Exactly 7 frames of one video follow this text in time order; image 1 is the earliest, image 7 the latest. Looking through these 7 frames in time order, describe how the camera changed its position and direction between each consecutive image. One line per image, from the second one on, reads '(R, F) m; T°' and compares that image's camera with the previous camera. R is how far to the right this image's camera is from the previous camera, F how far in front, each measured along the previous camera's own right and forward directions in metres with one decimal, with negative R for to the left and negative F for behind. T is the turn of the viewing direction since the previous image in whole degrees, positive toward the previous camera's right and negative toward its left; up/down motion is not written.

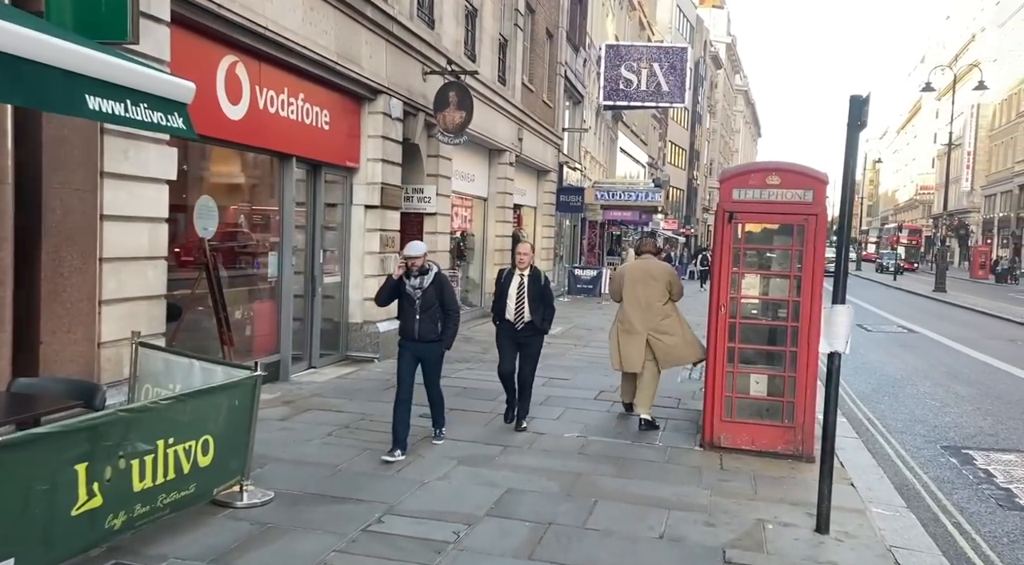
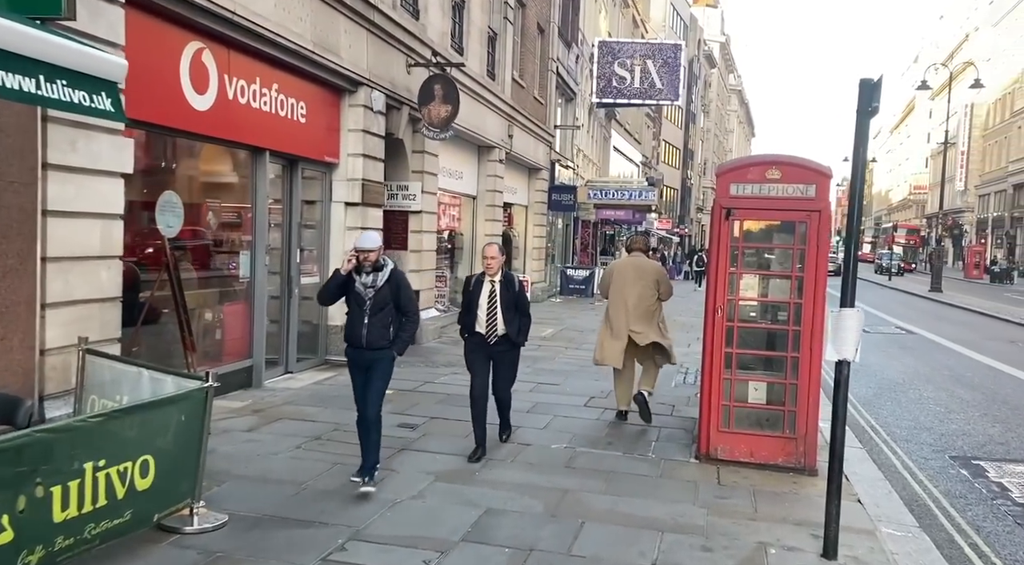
(+0.1, +0.5) m; 0°
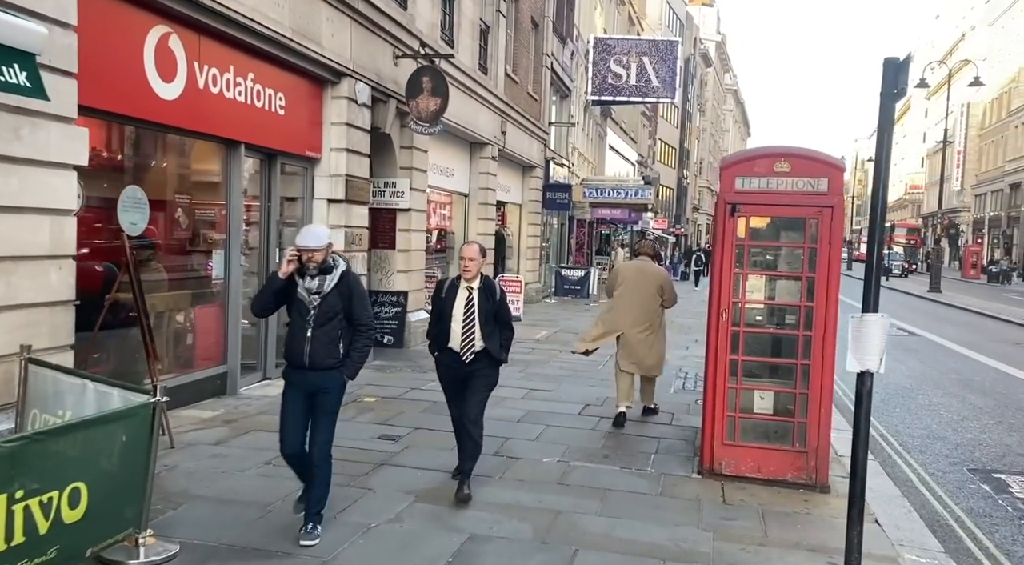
(+0.1, +0.5) m; 0°
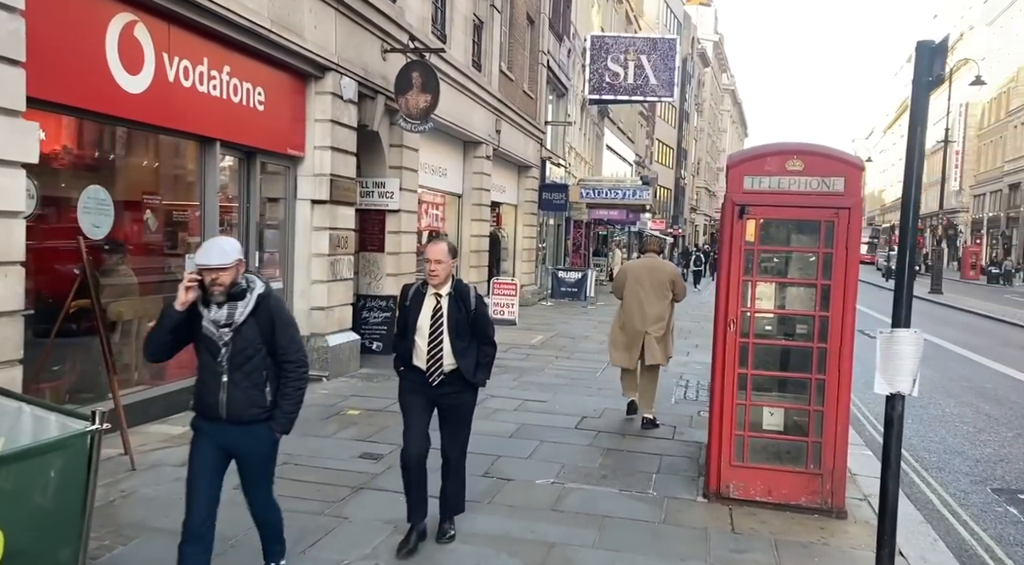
(0.0, +0.5) m; 0°
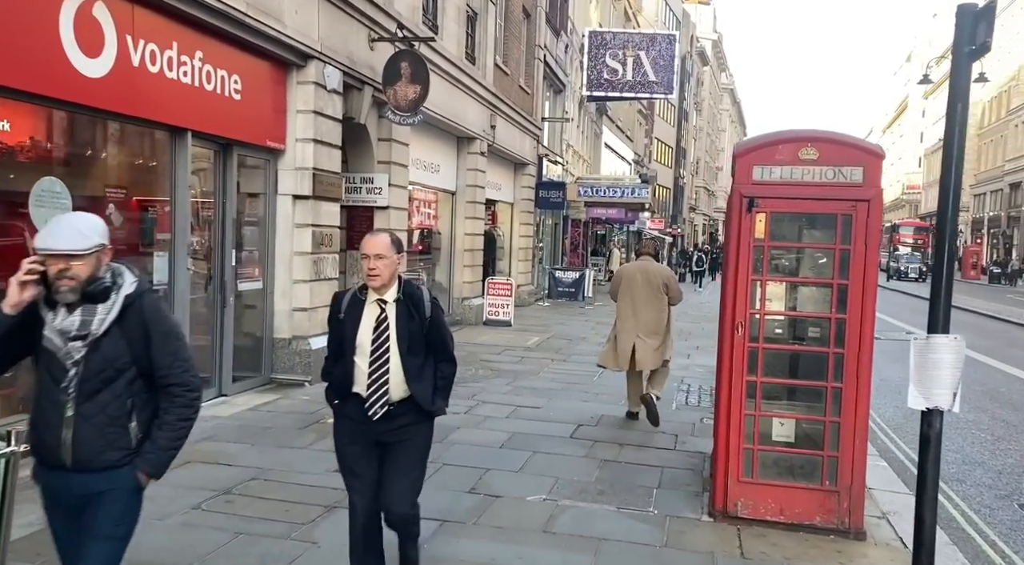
(+0.1, +0.5) m; 0°
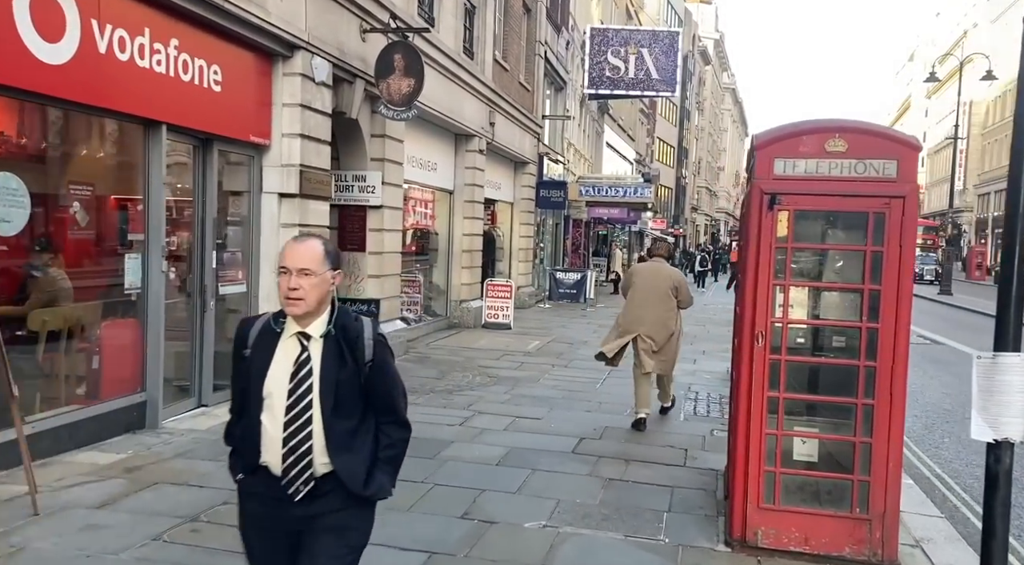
(0.0, +0.5) m; 0°
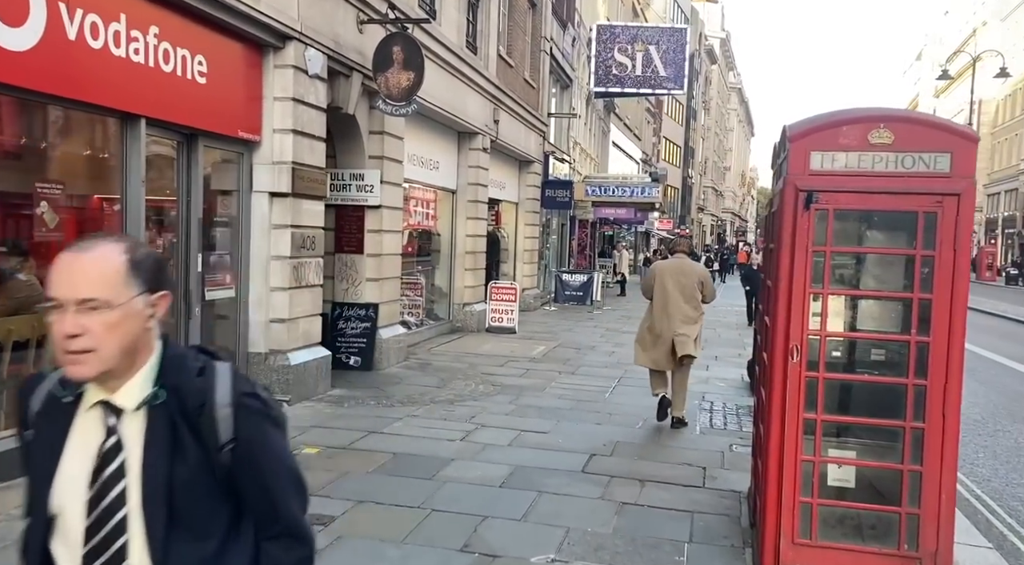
(0.0, +0.5) m; 0°
